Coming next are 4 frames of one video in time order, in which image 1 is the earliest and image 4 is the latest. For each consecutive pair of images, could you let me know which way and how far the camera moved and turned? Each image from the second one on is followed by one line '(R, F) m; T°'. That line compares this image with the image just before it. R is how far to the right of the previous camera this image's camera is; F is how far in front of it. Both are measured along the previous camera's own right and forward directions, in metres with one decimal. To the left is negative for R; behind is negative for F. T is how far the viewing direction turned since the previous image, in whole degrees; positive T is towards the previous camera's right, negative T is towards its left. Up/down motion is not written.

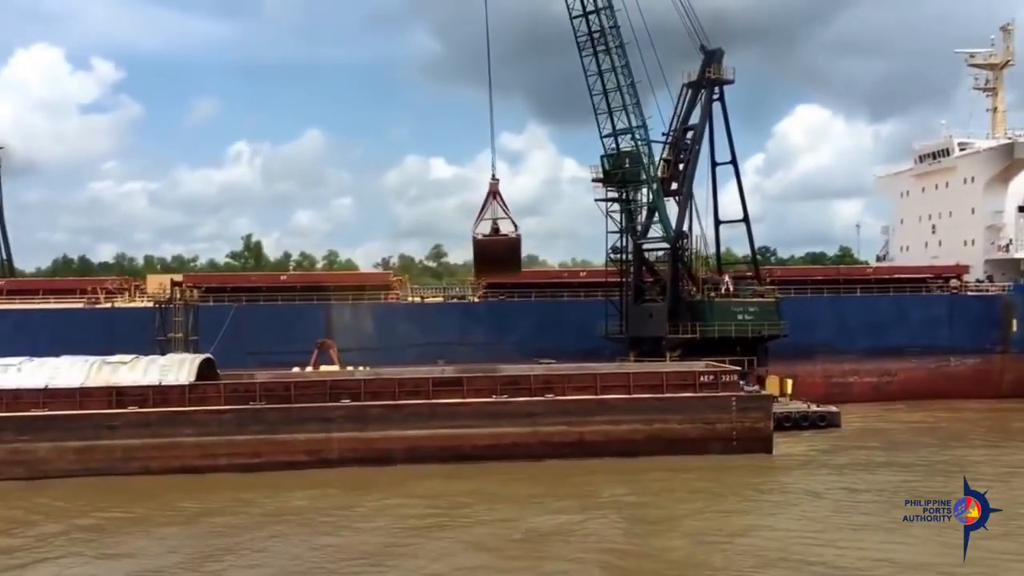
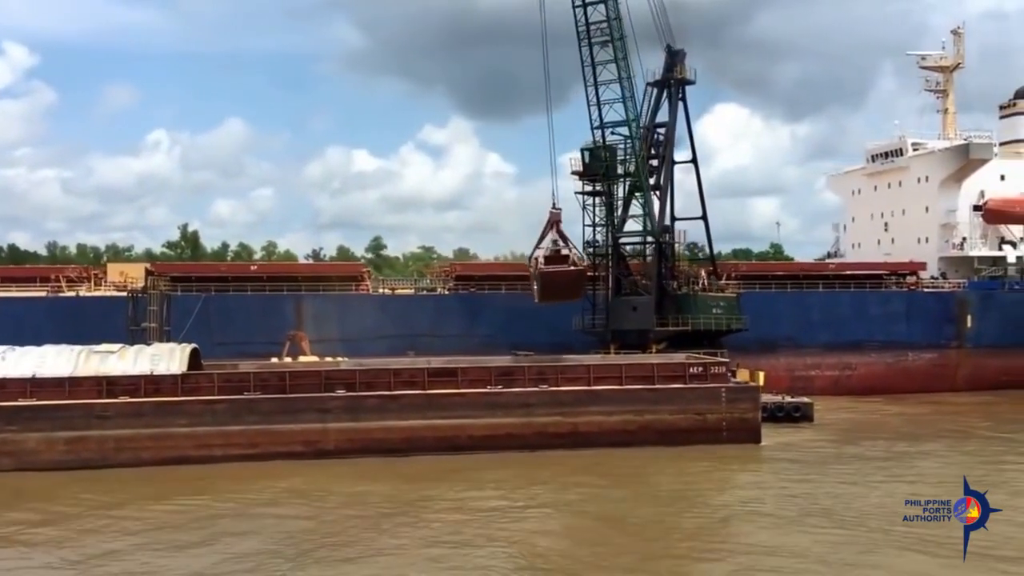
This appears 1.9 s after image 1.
(-0.8, 0.0) m; +3°
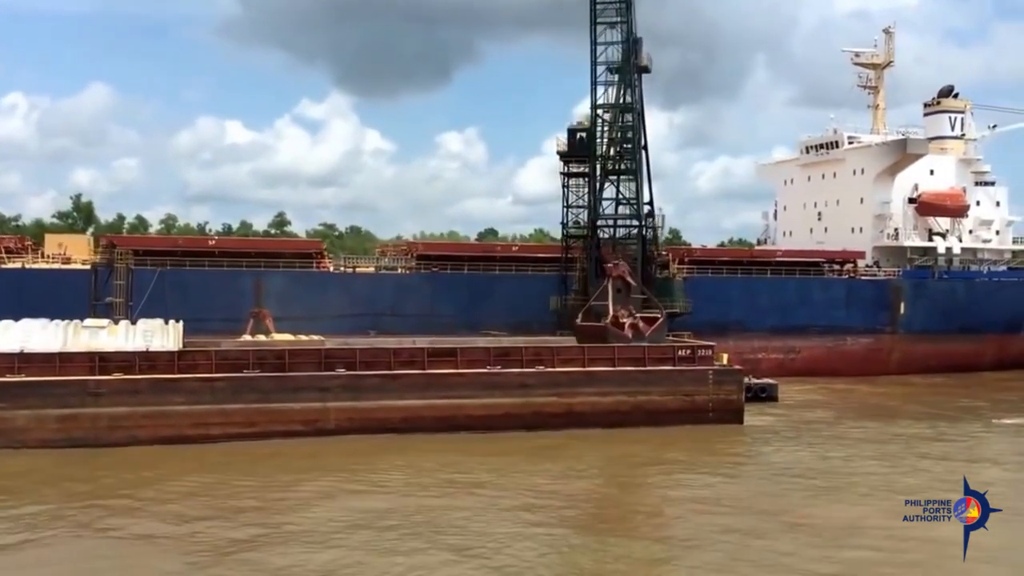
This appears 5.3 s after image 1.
(-1.3, 0.0) m; +5°
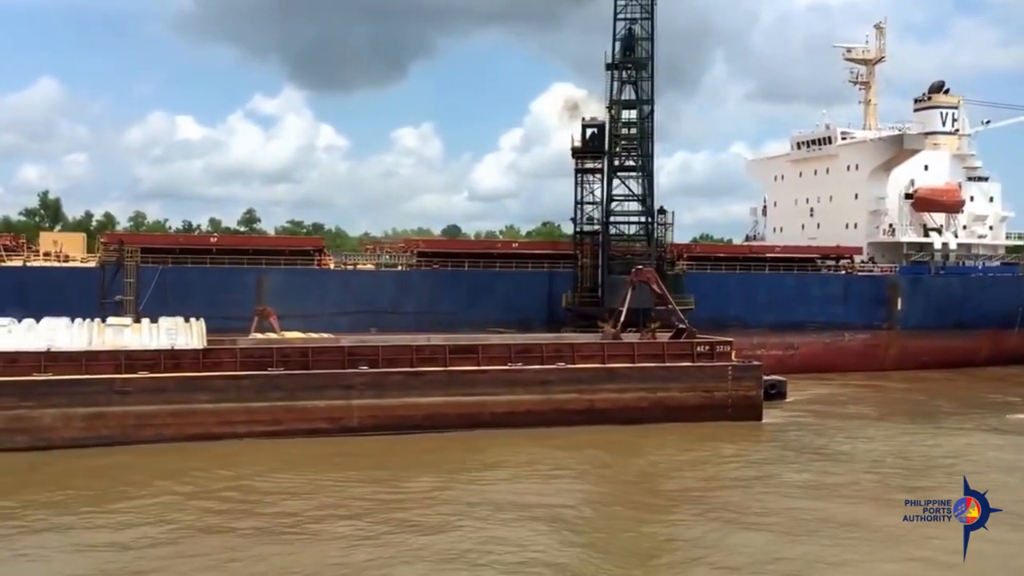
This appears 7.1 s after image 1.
(-0.6, 0.0) m; +1°
